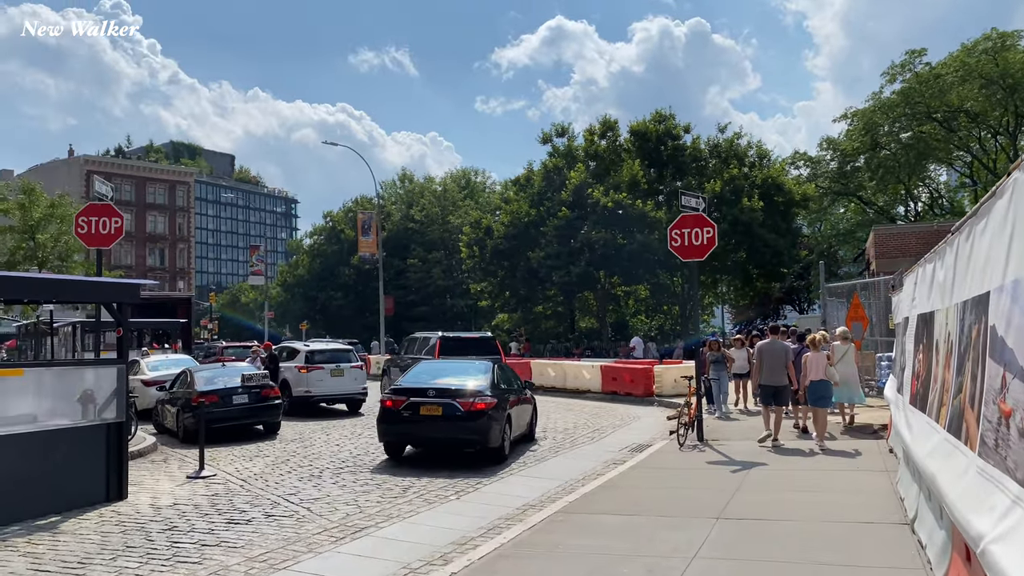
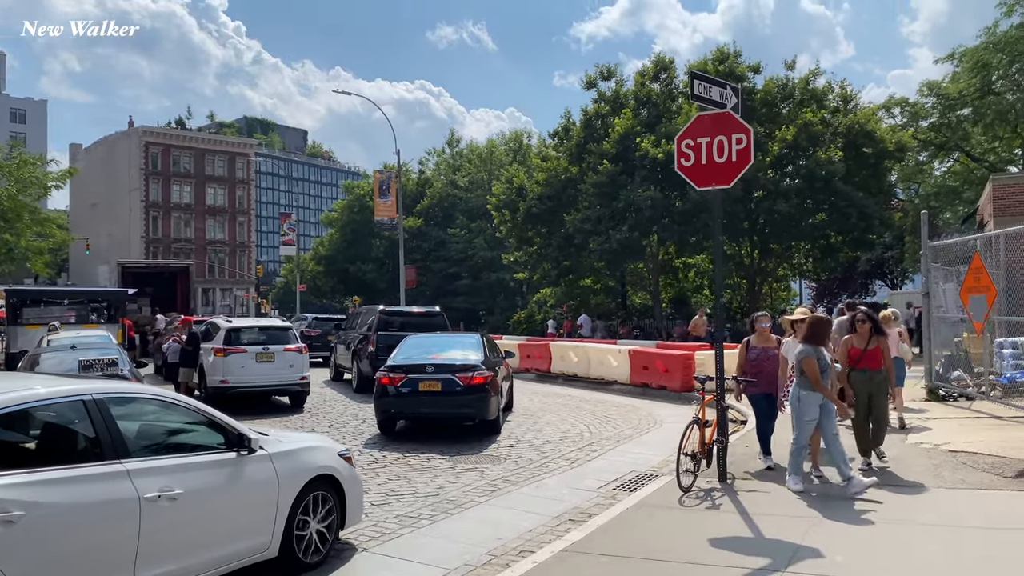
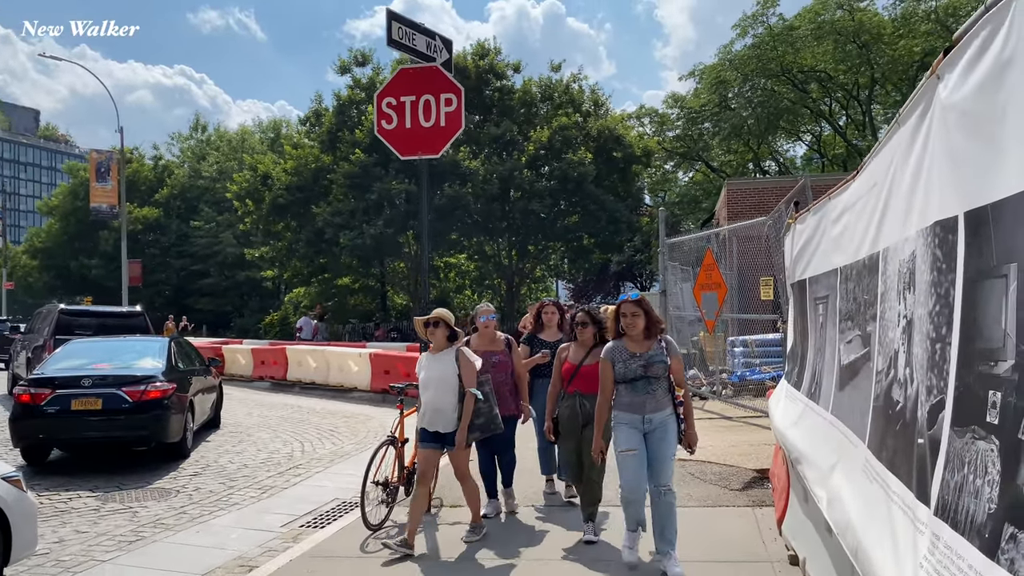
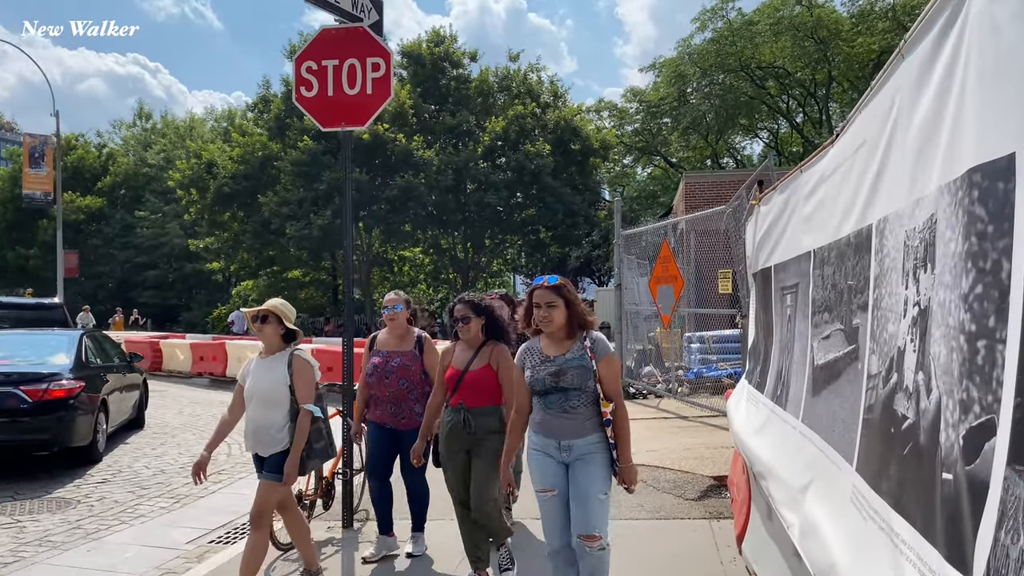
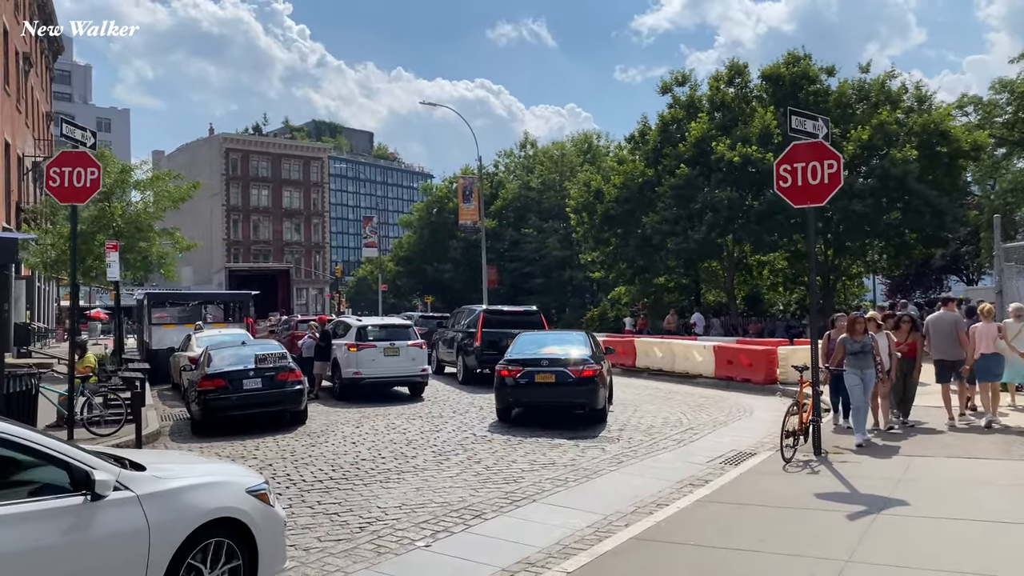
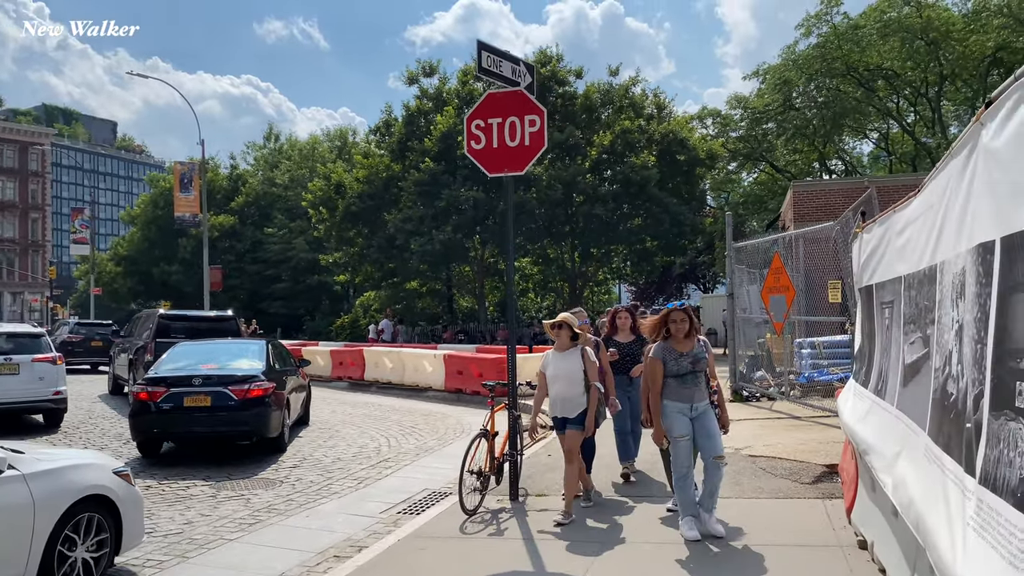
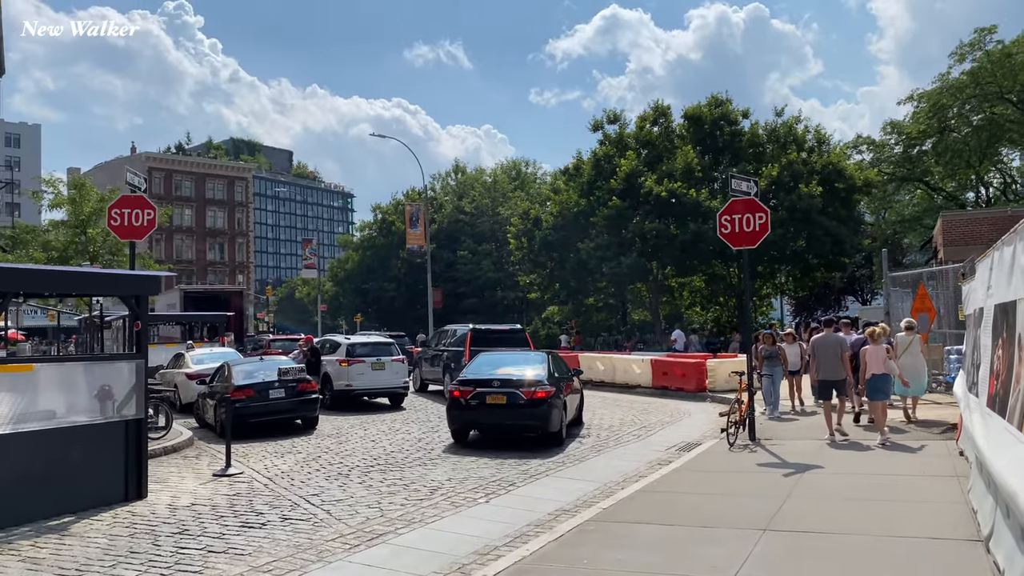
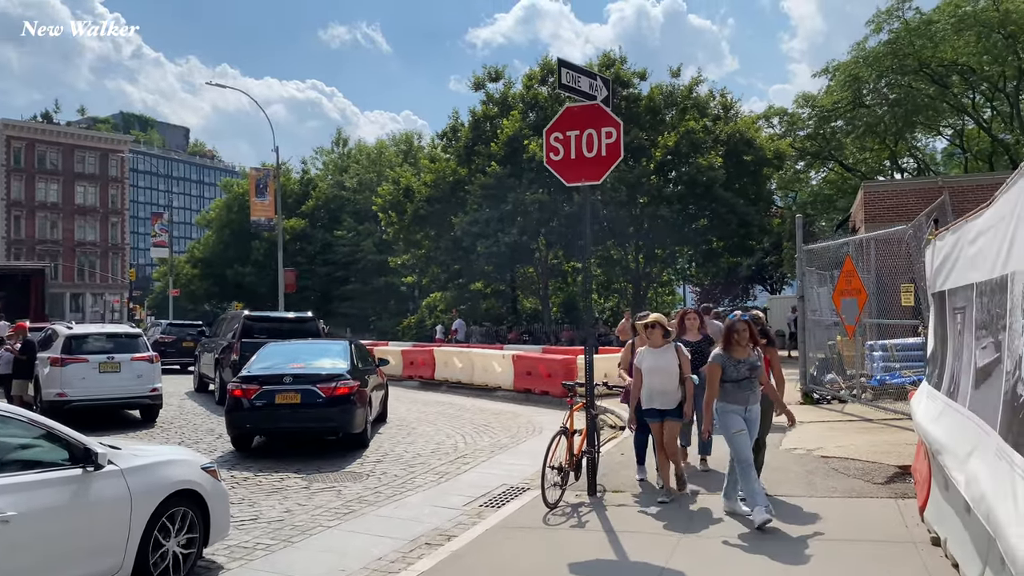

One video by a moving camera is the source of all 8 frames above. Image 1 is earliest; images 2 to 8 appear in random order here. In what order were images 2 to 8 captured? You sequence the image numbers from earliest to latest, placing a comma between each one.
7, 5, 2, 8, 6, 3, 4
